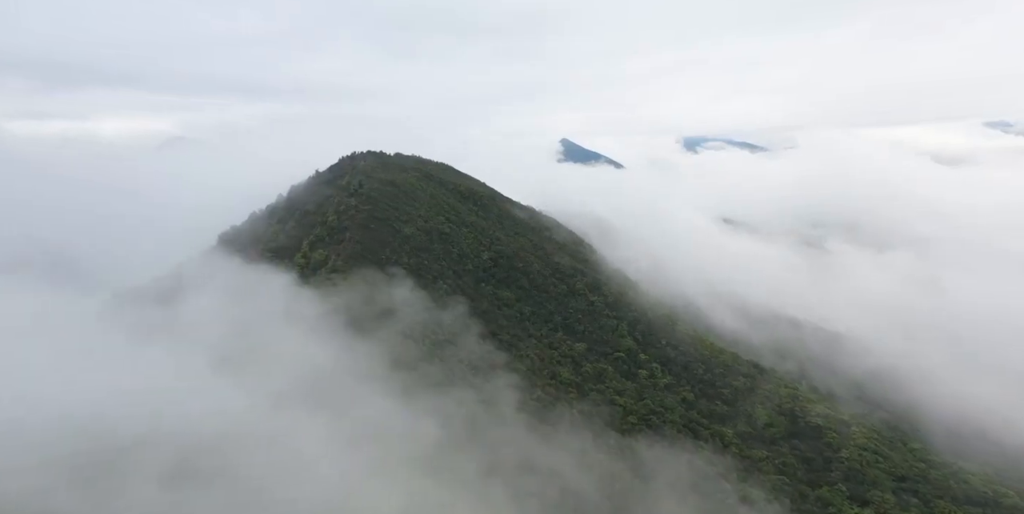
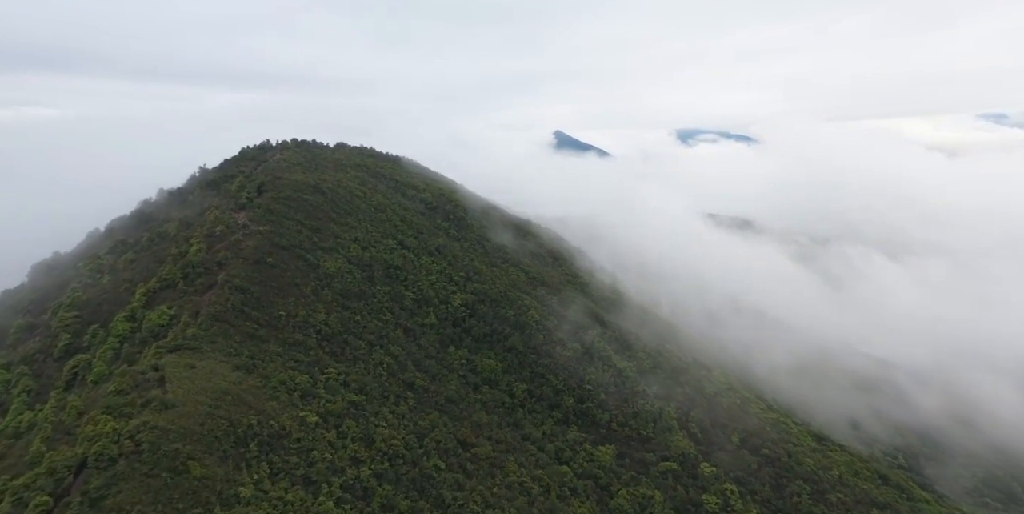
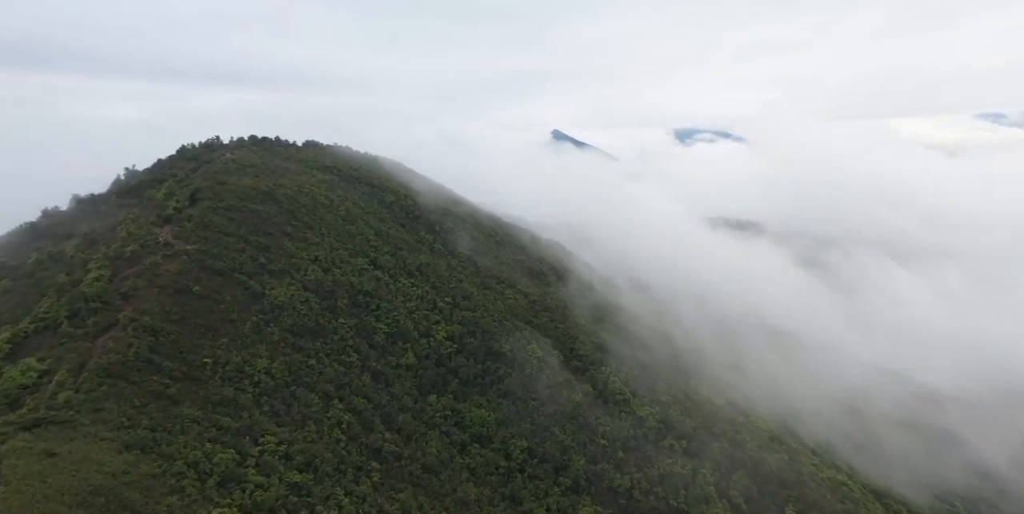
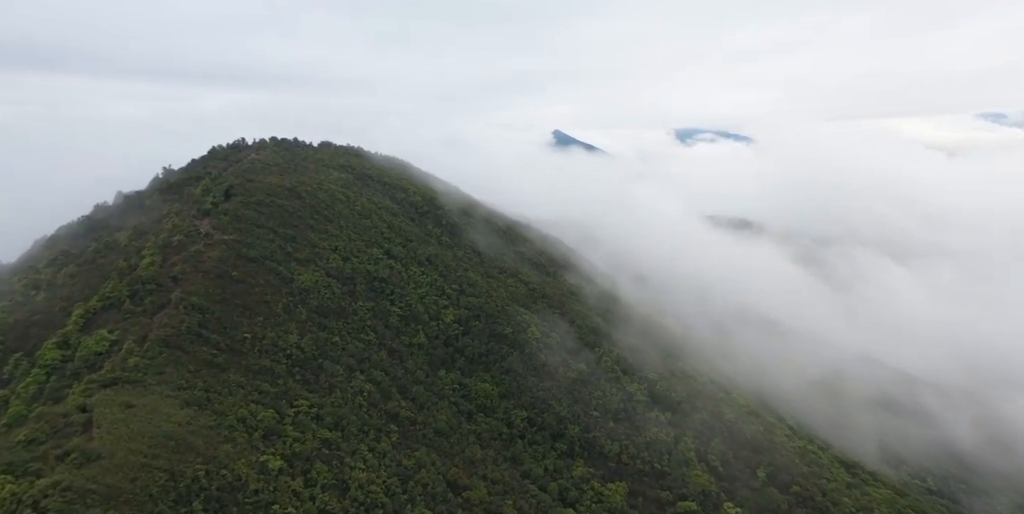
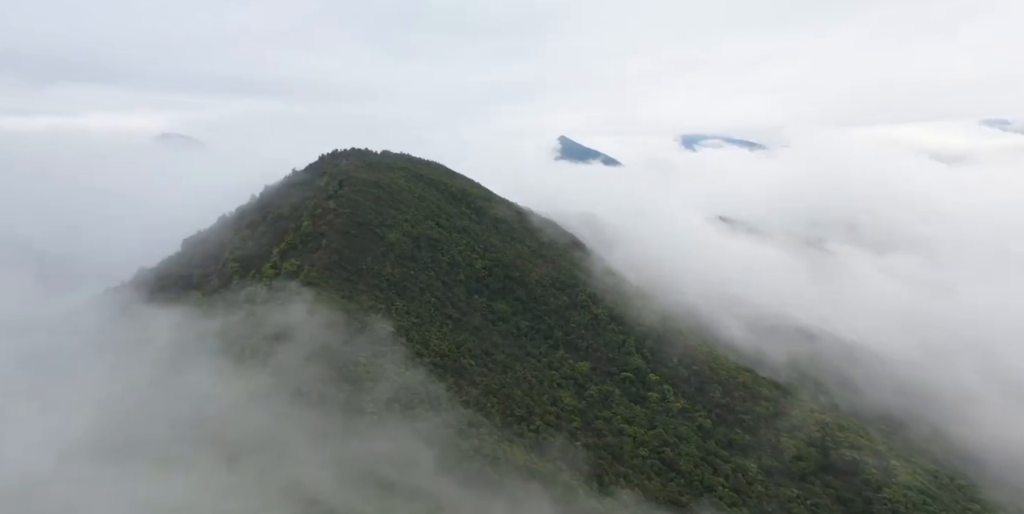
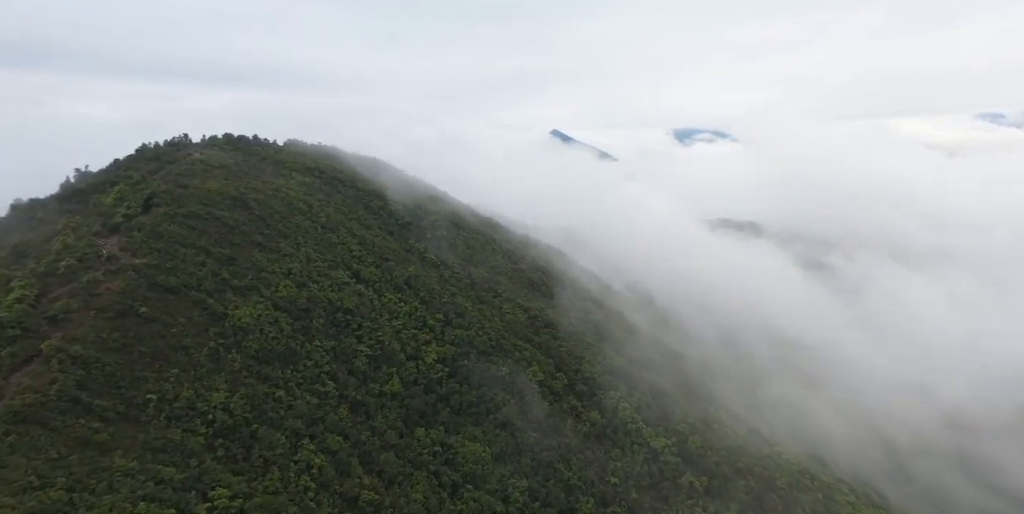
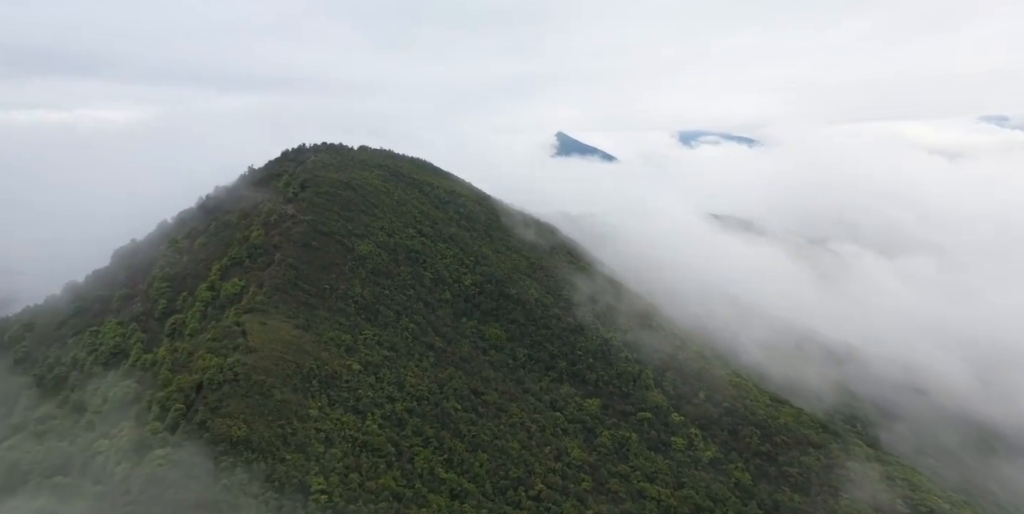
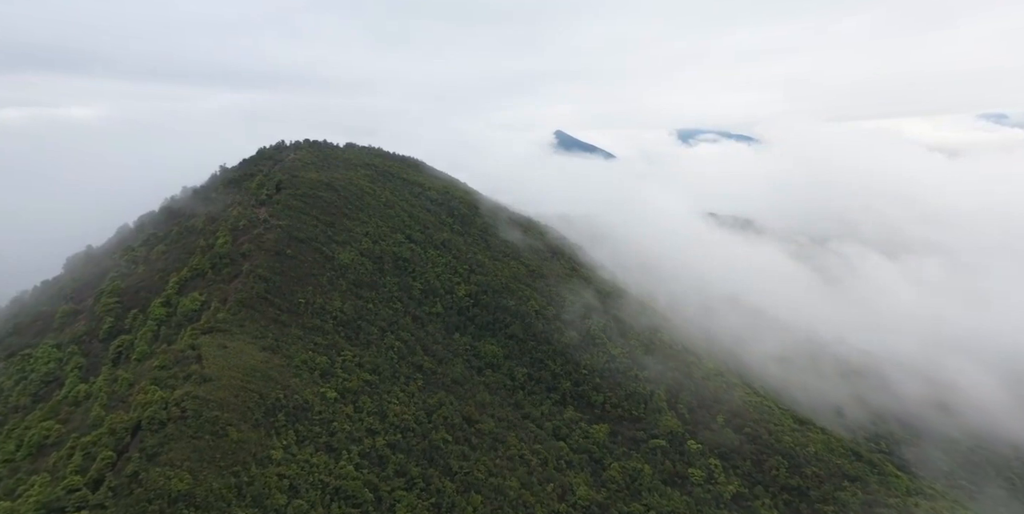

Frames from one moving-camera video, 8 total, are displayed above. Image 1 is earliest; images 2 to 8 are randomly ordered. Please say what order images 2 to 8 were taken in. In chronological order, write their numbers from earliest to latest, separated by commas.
5, 7, 8, 2, 4, 3, 6
